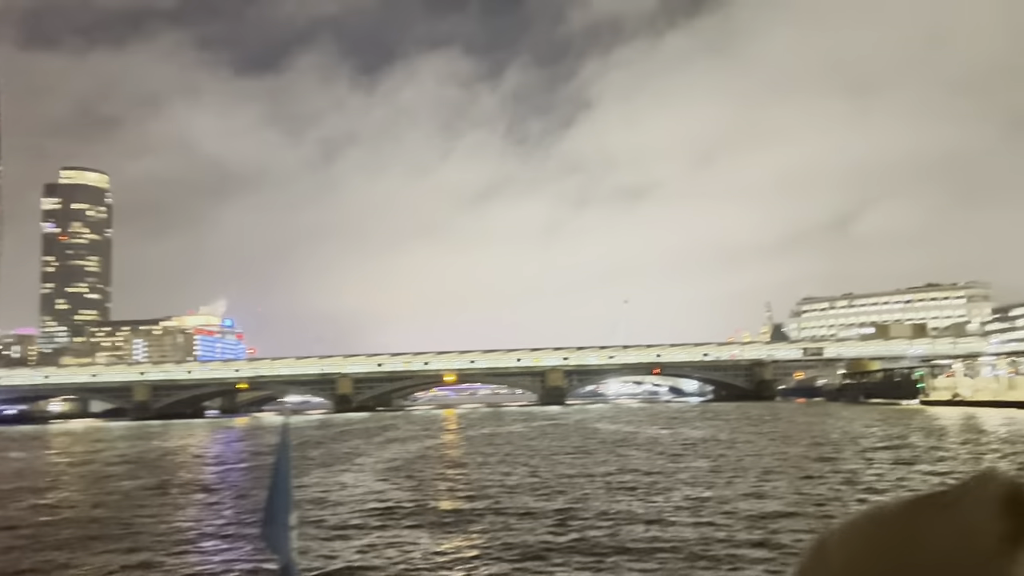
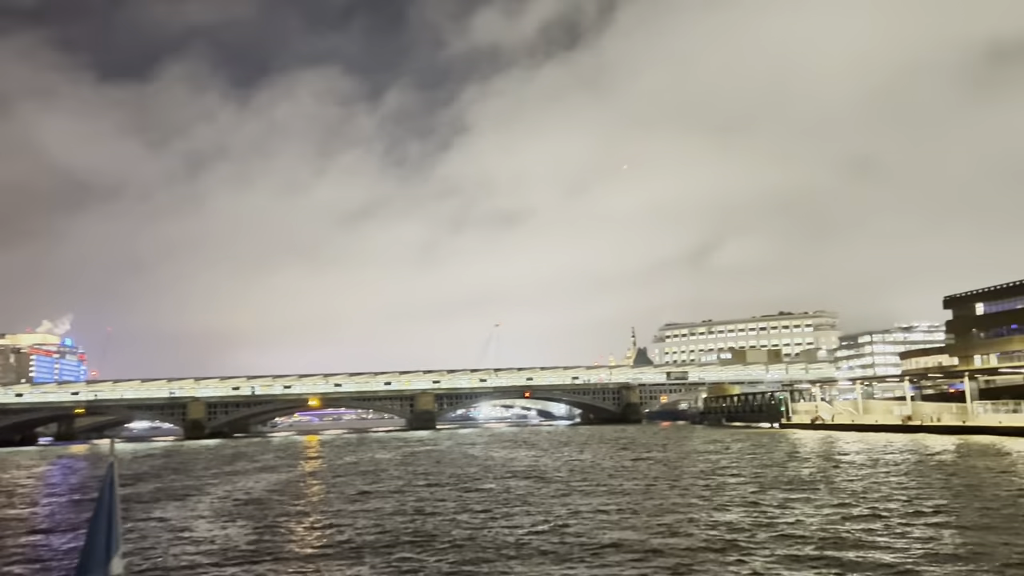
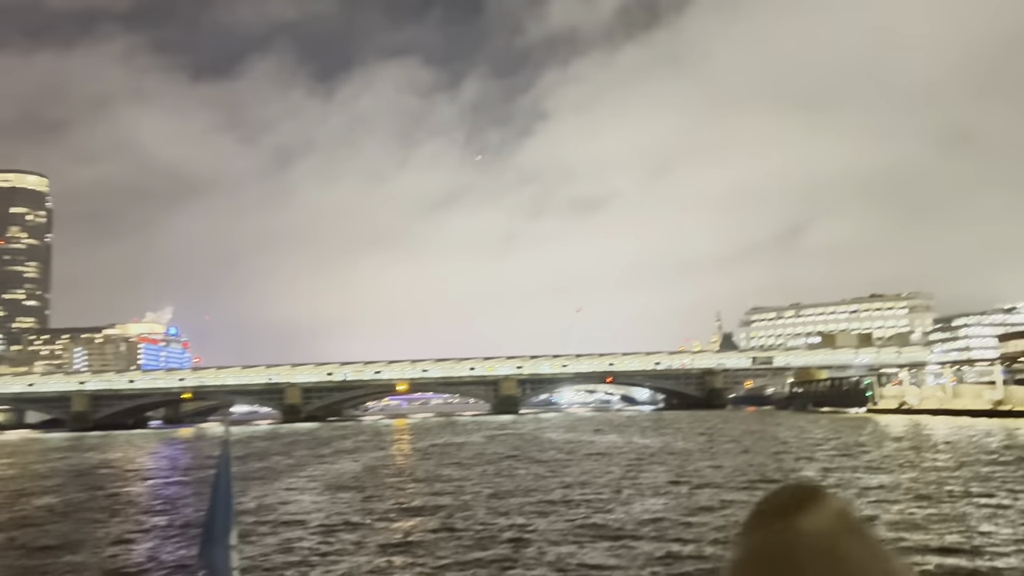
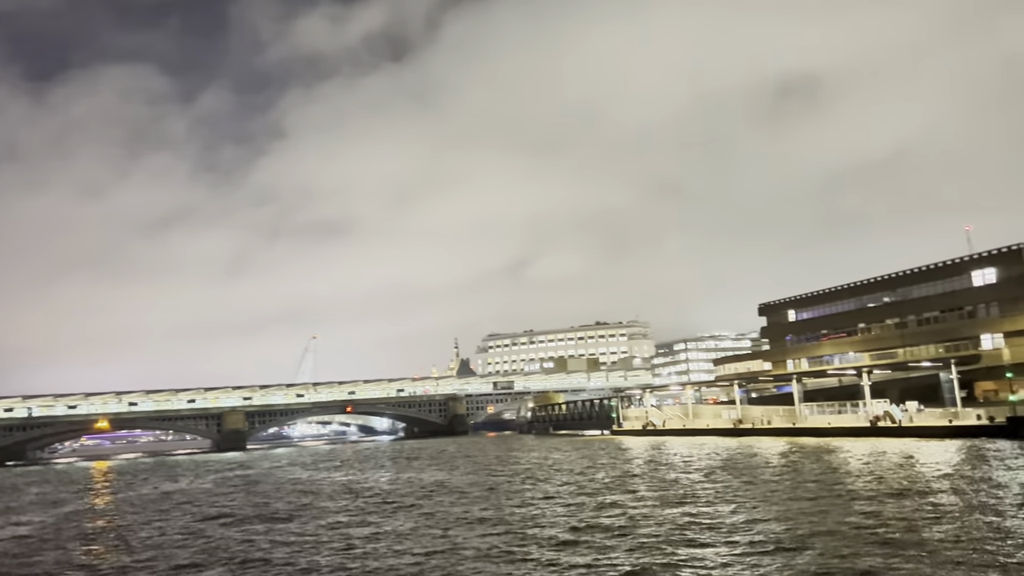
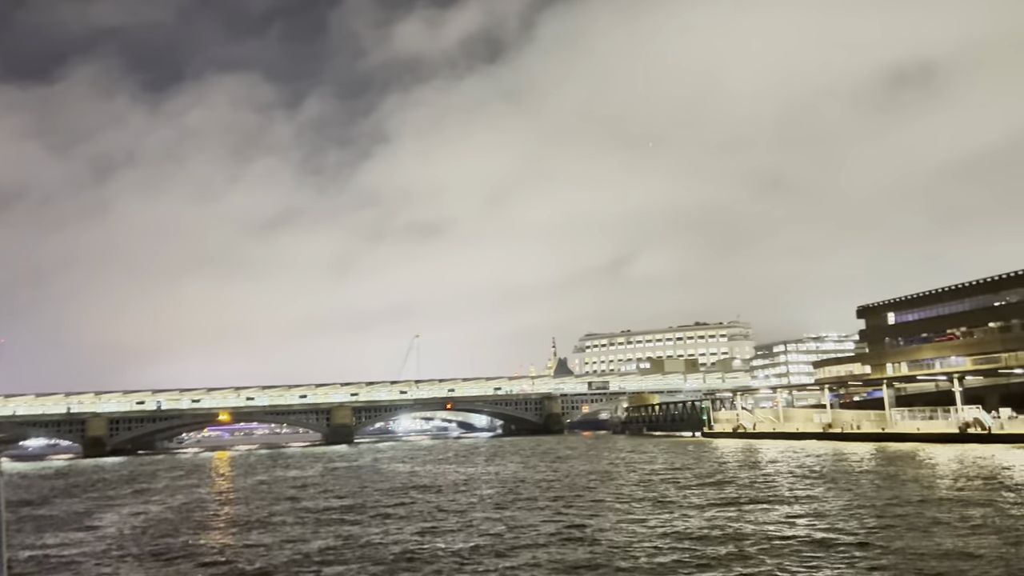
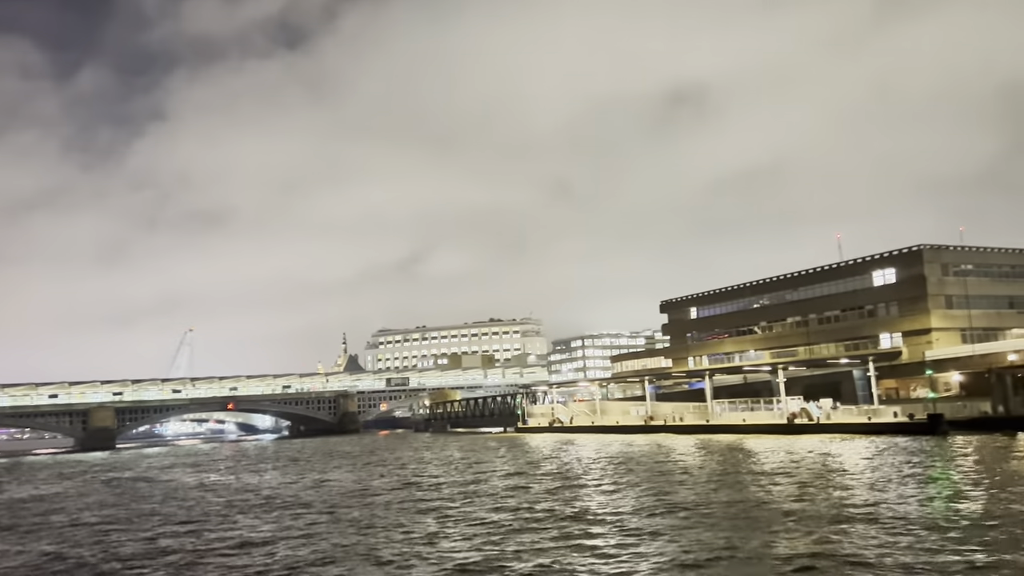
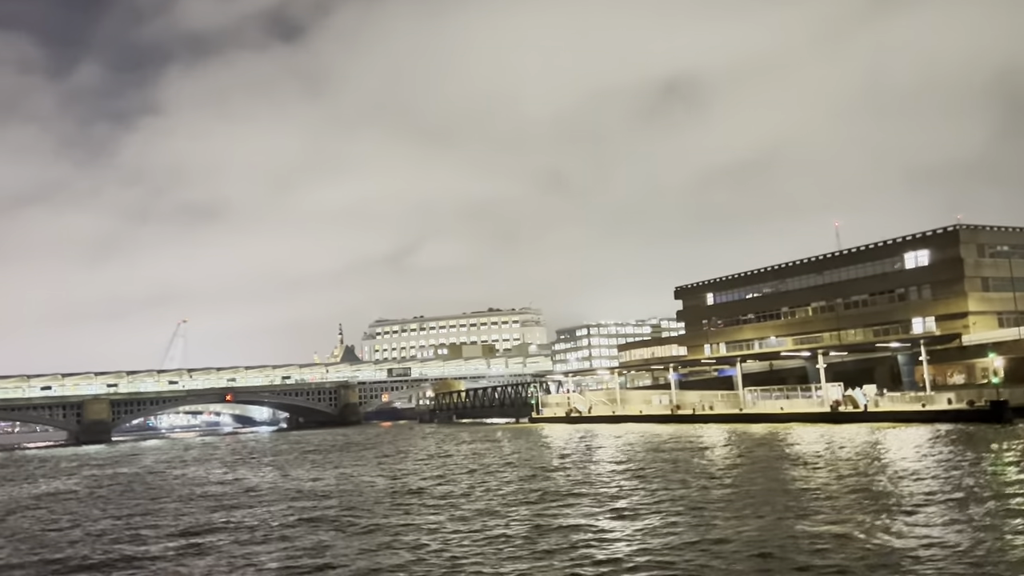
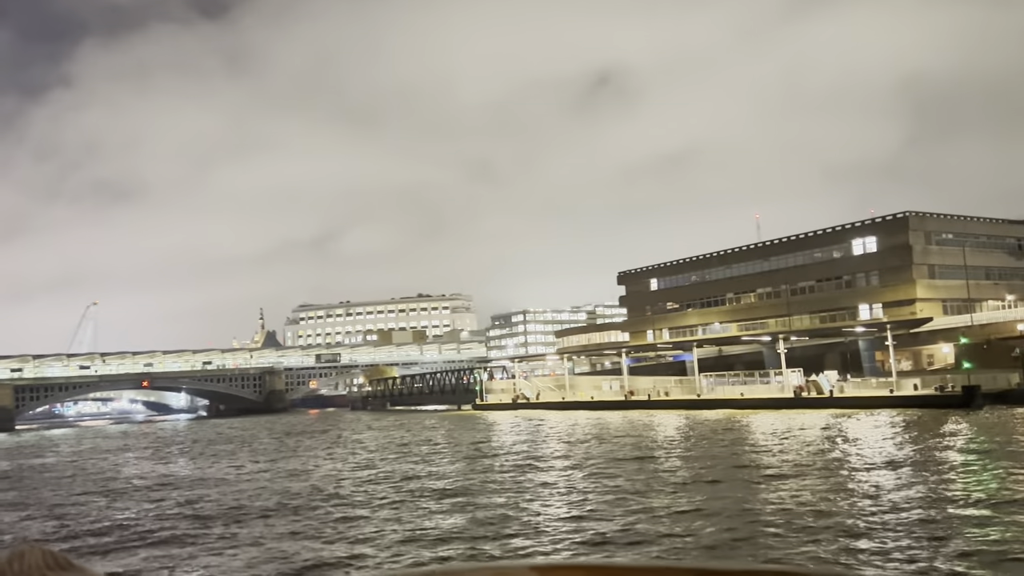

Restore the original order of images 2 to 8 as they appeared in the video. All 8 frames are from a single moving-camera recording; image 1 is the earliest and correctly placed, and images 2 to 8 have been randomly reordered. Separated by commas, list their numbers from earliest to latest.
3, 2, 5, 4, 6, 7, 8
